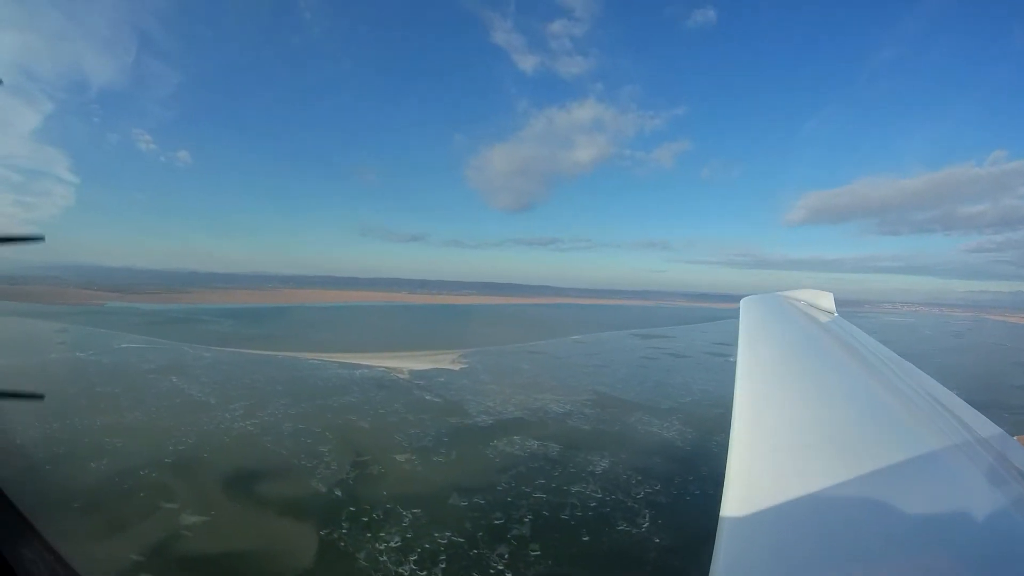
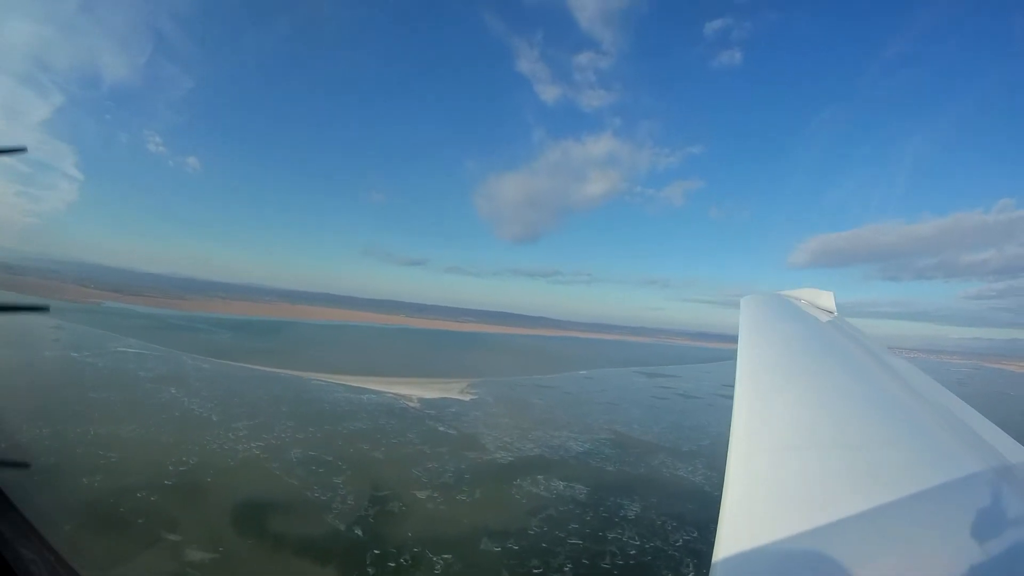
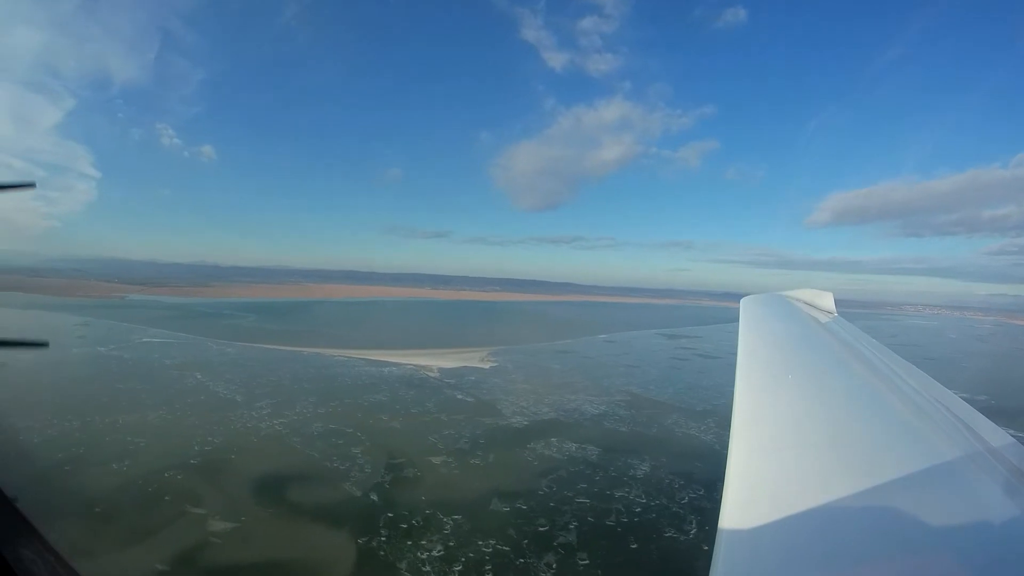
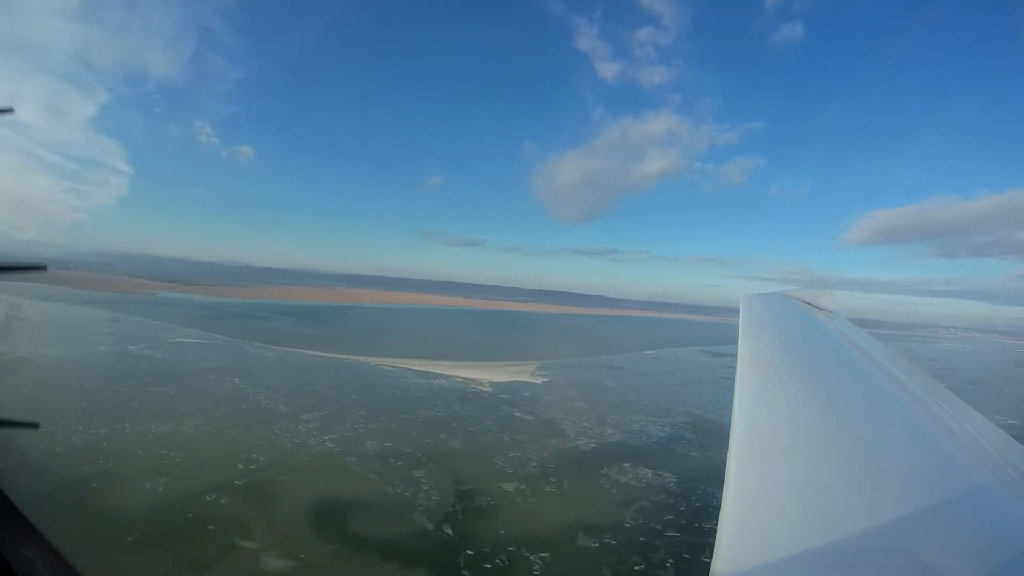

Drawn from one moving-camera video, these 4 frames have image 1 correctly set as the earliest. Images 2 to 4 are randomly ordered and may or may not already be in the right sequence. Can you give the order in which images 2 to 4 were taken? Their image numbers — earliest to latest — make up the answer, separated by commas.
3, 2, 4
